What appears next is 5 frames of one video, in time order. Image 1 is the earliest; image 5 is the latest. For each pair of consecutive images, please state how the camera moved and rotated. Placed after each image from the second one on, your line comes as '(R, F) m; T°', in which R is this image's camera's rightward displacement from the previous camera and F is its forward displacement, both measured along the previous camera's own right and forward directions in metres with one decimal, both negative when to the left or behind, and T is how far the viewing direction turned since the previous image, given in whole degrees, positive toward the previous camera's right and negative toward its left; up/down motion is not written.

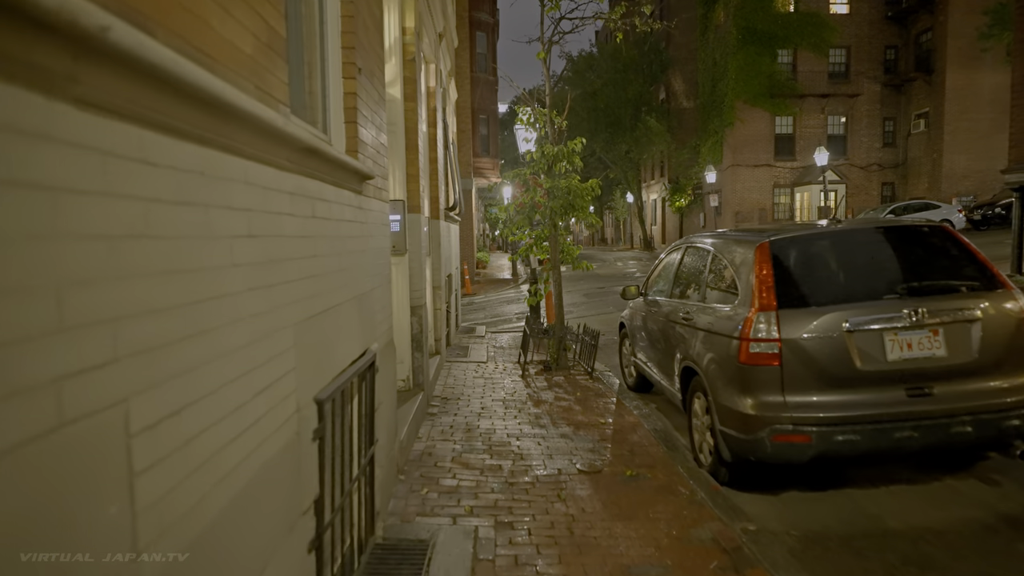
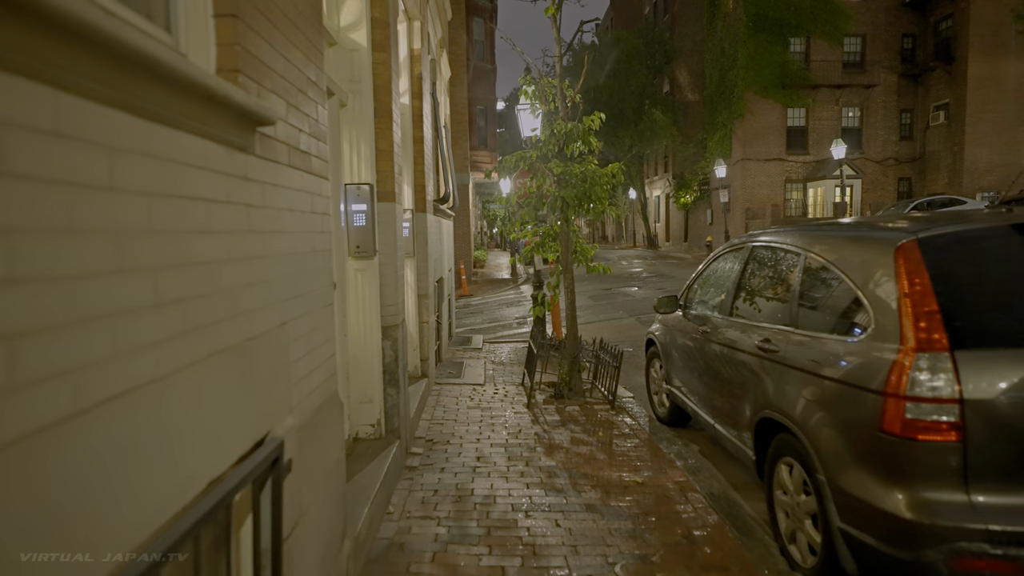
(0.0, +1.4) m; 0°
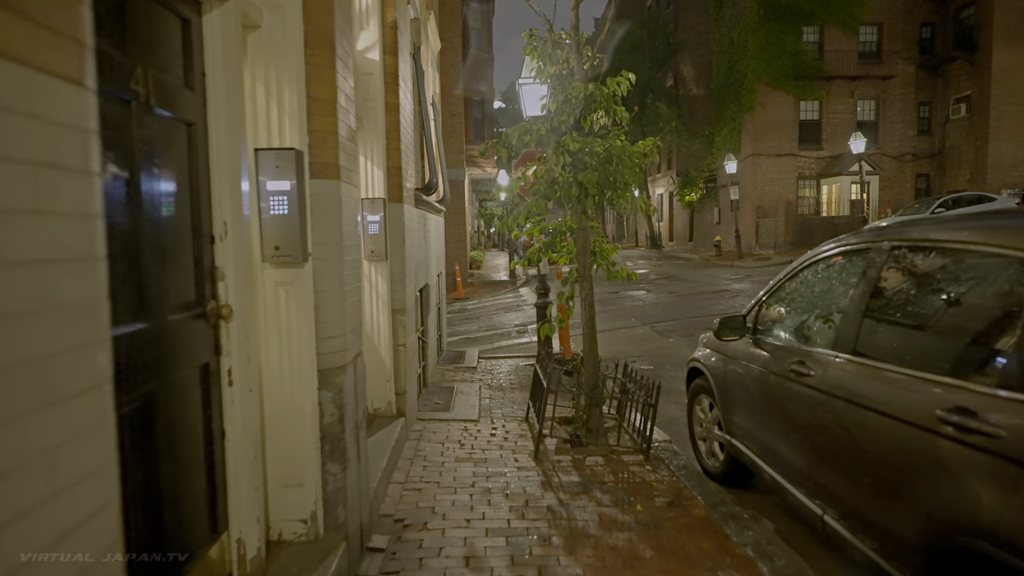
(0.0, +1.5) m; 0°
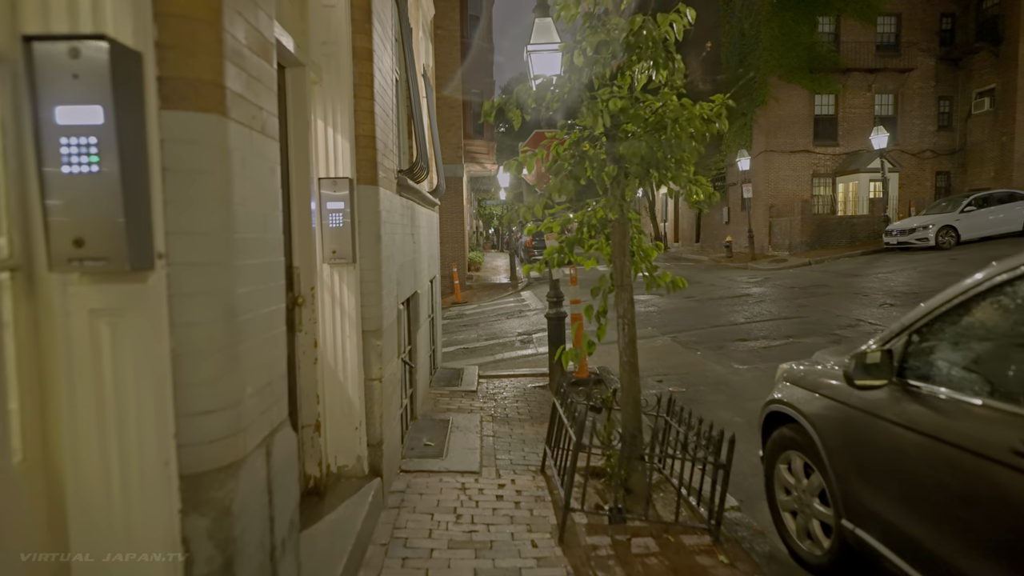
(-0.1, +1.3) m; 0°
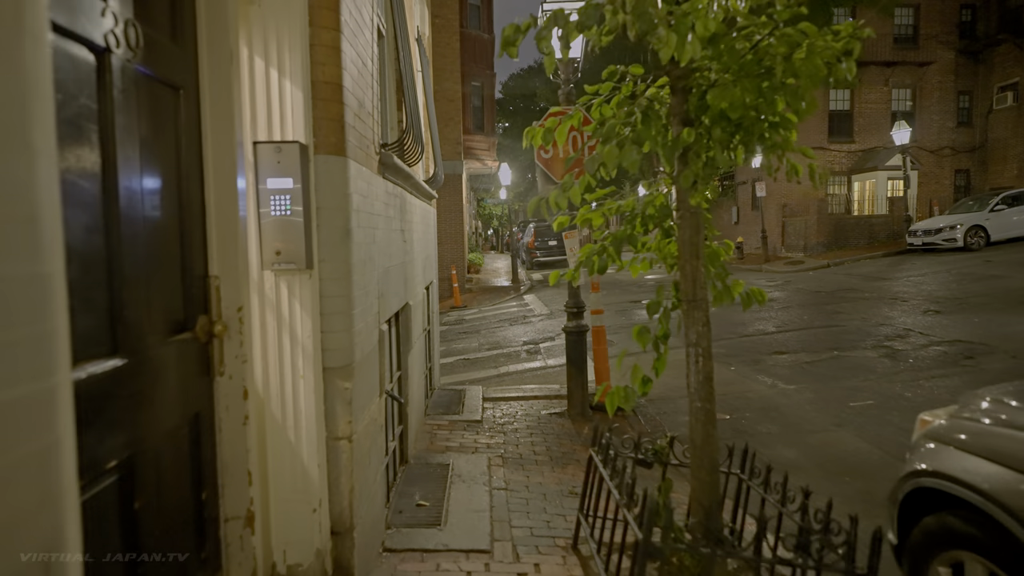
(-0.1, +1.1) m; 0°
